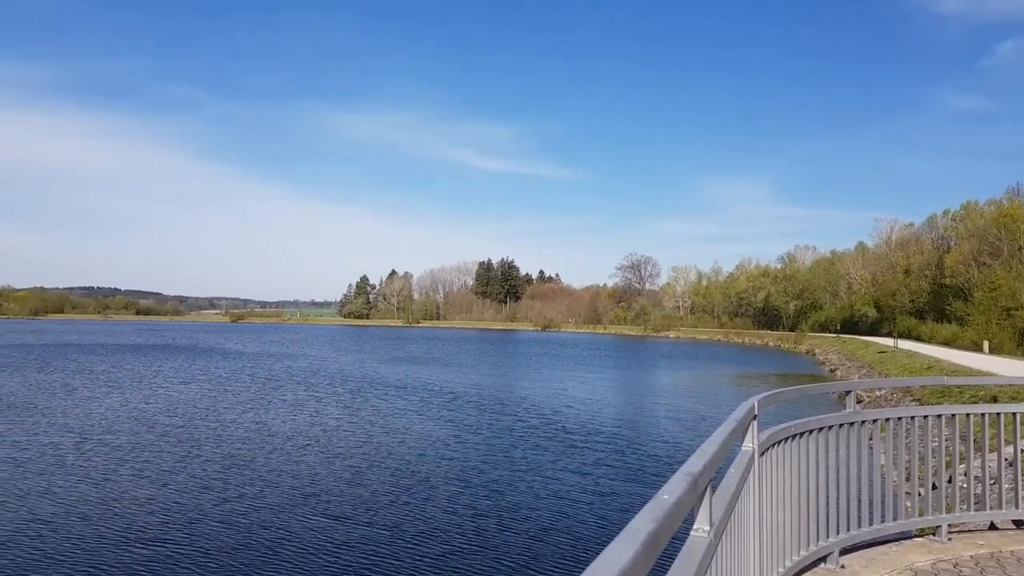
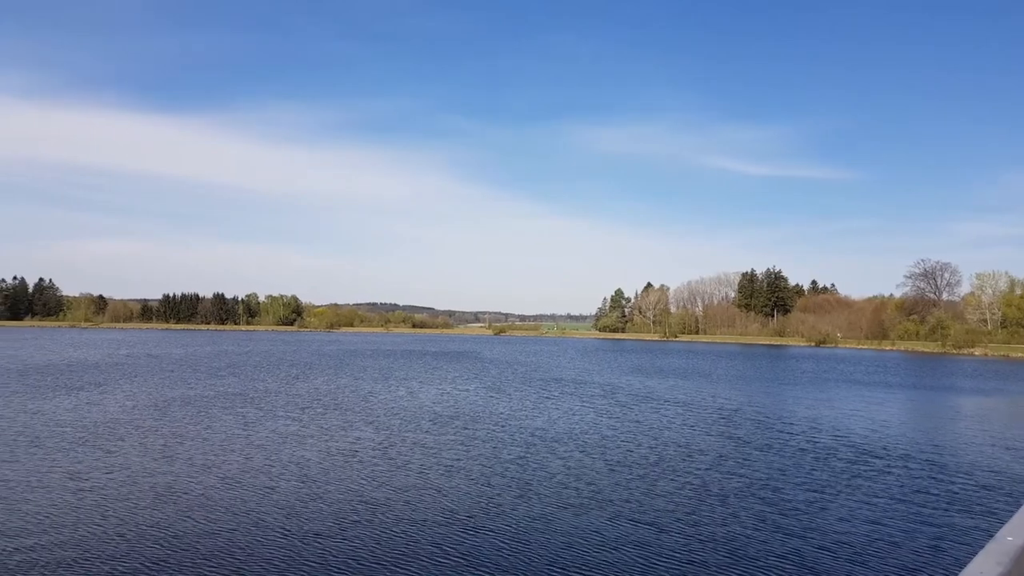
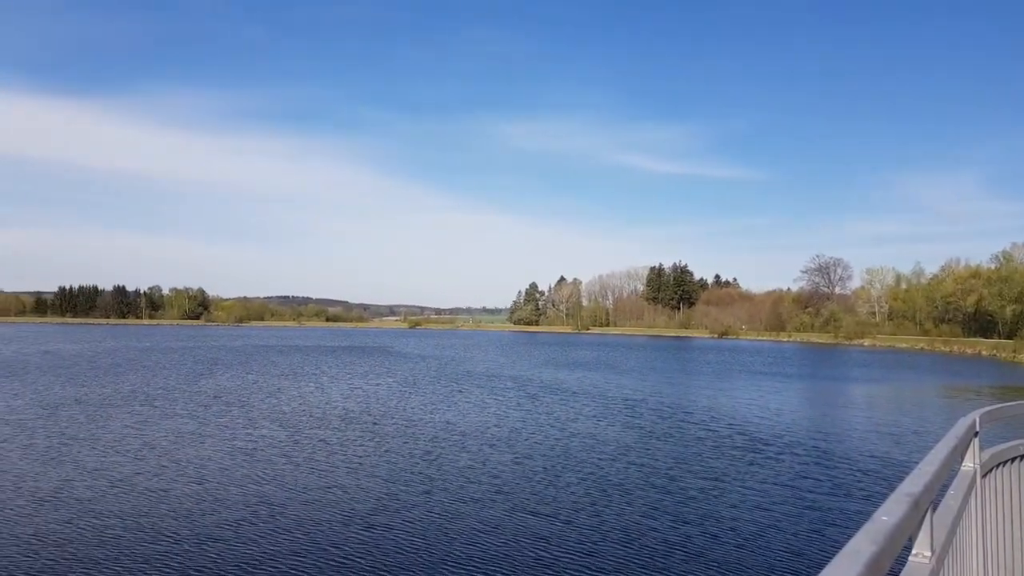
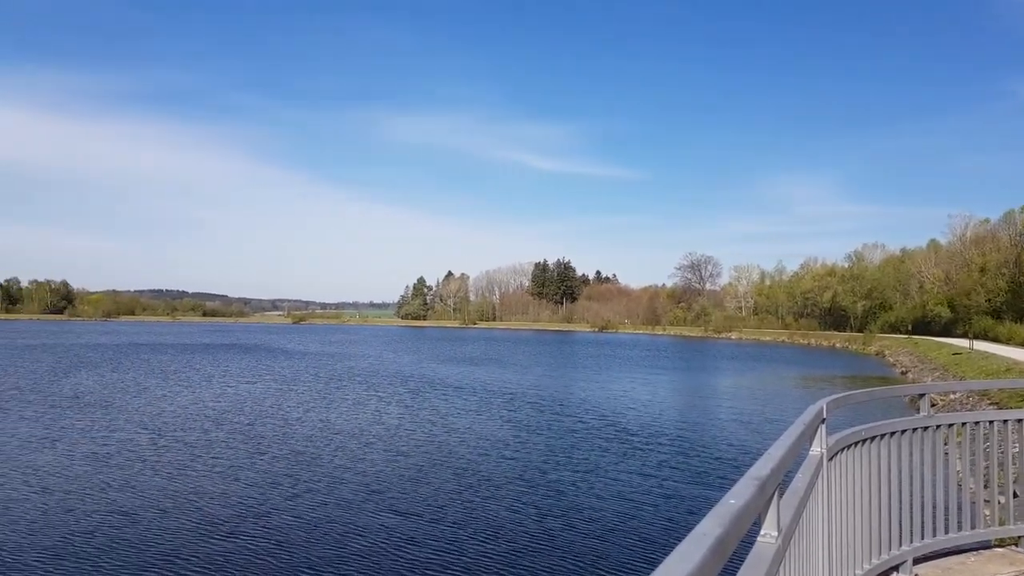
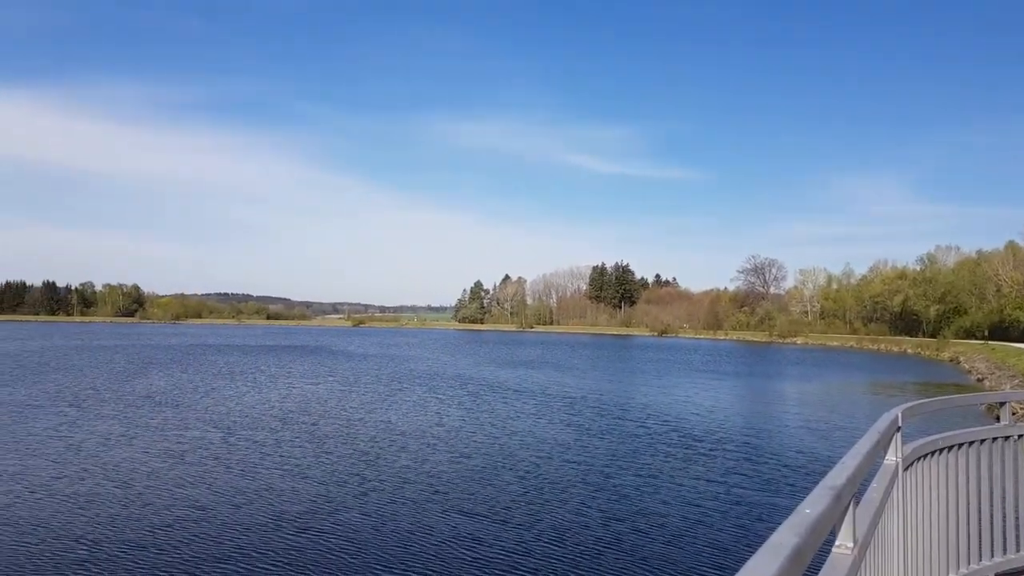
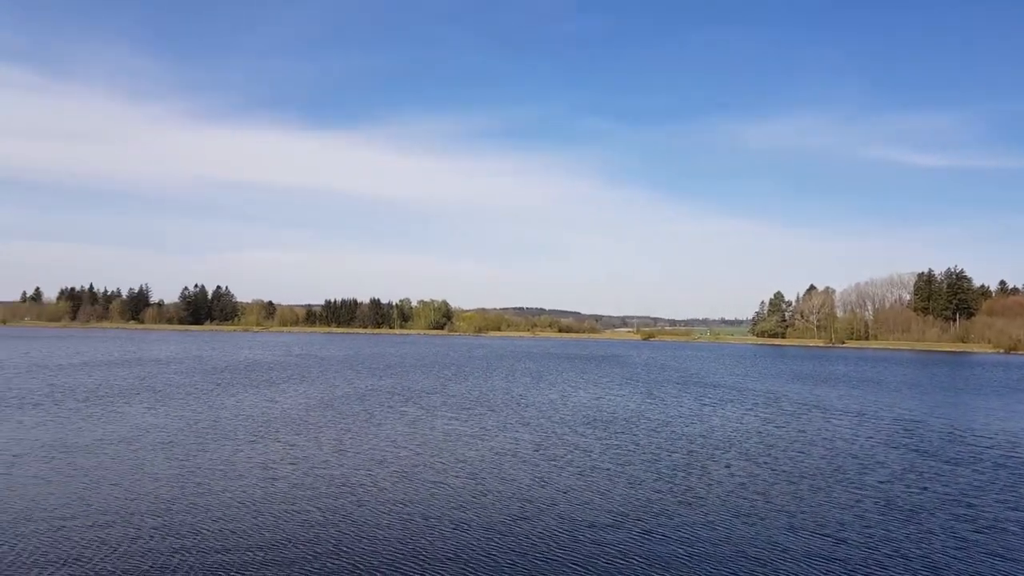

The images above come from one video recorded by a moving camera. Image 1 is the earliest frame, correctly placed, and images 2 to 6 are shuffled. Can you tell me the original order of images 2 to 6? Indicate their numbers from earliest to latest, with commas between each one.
4, 5, 3, 2, 6
